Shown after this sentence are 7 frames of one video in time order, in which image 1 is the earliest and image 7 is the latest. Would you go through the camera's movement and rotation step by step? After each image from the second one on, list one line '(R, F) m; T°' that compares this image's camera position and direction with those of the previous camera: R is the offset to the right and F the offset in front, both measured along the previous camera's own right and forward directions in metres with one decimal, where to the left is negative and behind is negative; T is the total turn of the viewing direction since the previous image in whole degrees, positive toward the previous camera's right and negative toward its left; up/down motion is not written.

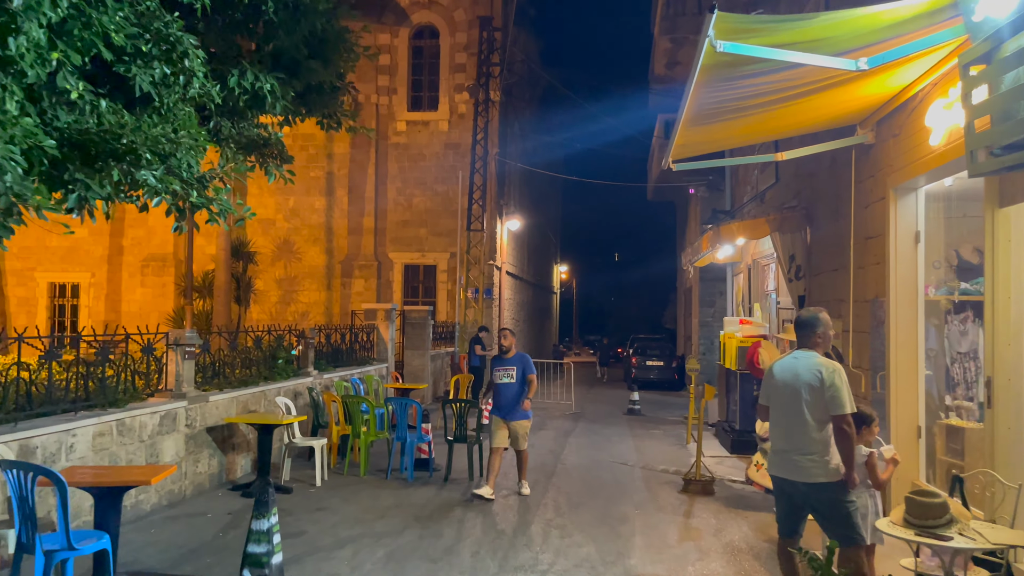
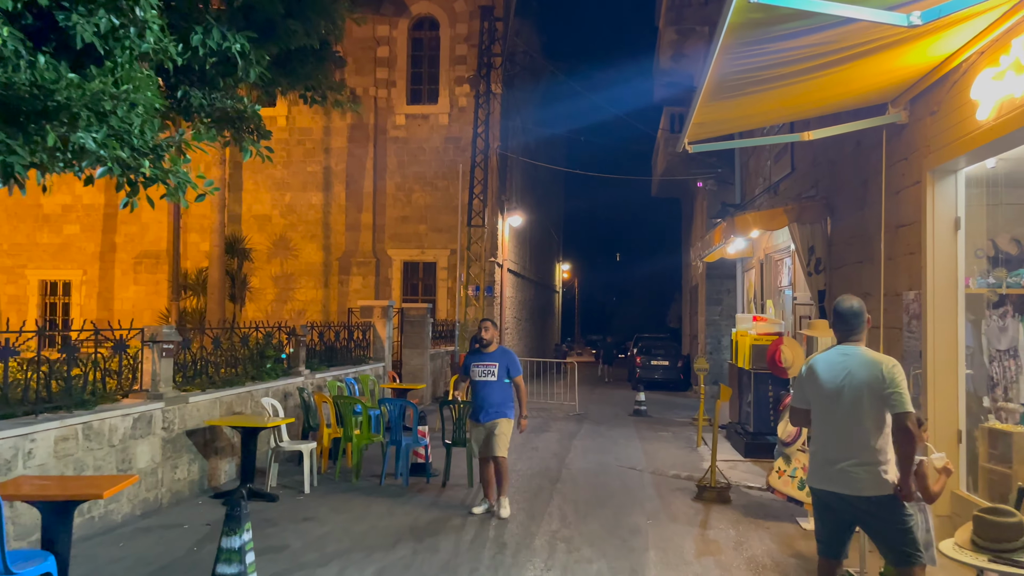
(0.0, +0.5) m; 0°
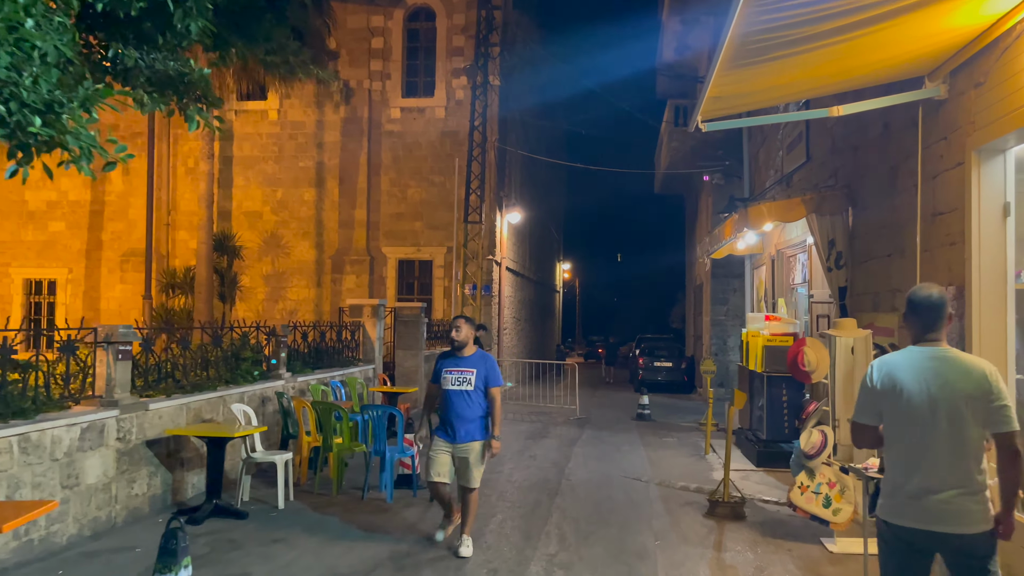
(+0.1, +0.7) m; 0°
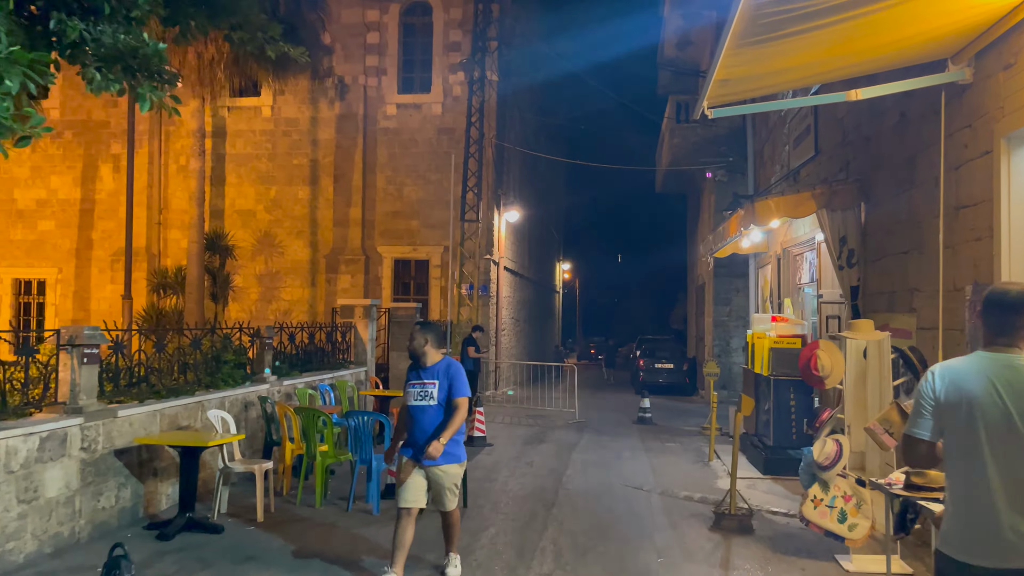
(+0.1, +0.4) m; 0°
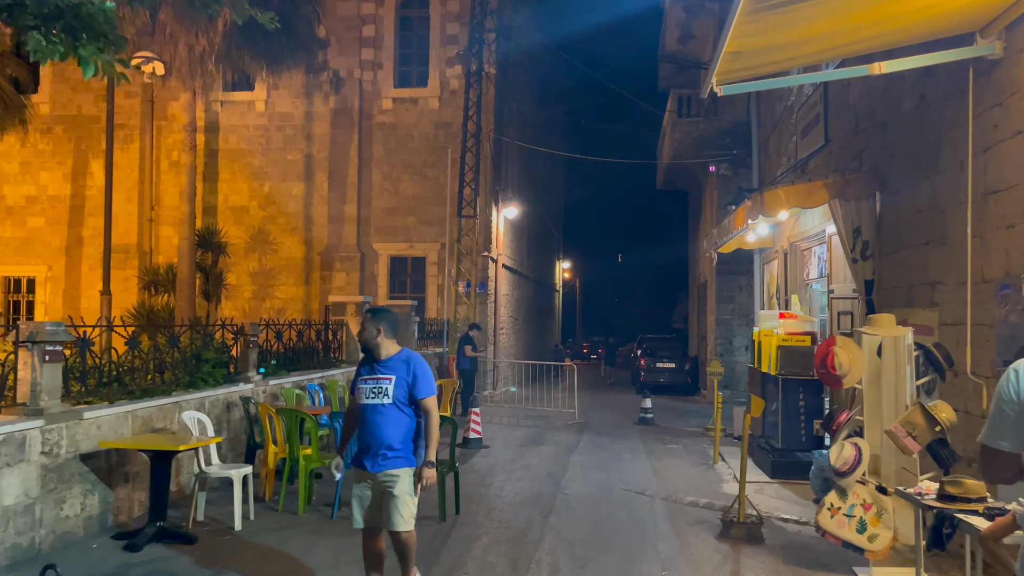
(0.0, +0.4) m; 0°
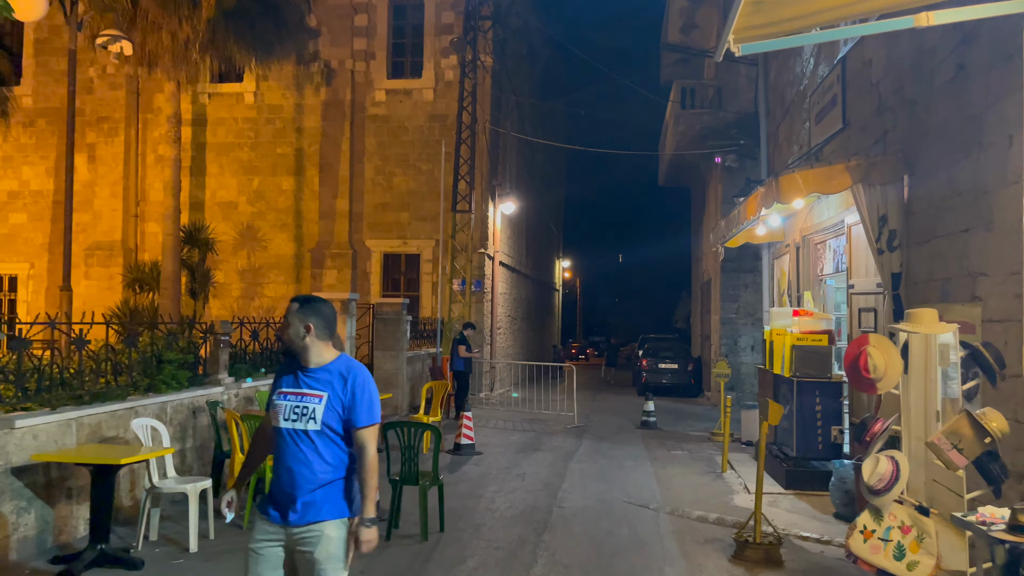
(+0.1, +0.6) m; 0°
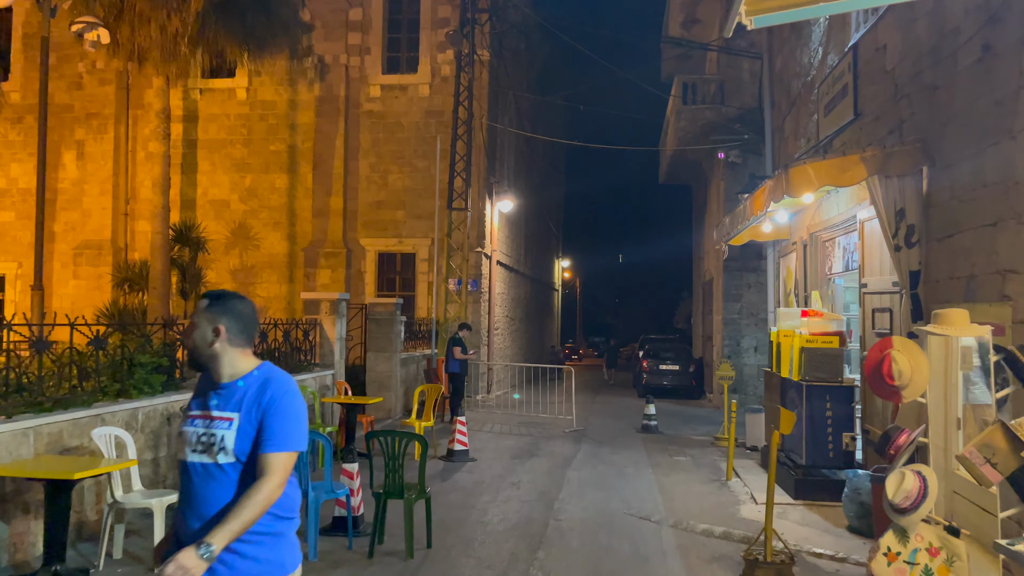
(+0.1, +0.4) m; 0°
